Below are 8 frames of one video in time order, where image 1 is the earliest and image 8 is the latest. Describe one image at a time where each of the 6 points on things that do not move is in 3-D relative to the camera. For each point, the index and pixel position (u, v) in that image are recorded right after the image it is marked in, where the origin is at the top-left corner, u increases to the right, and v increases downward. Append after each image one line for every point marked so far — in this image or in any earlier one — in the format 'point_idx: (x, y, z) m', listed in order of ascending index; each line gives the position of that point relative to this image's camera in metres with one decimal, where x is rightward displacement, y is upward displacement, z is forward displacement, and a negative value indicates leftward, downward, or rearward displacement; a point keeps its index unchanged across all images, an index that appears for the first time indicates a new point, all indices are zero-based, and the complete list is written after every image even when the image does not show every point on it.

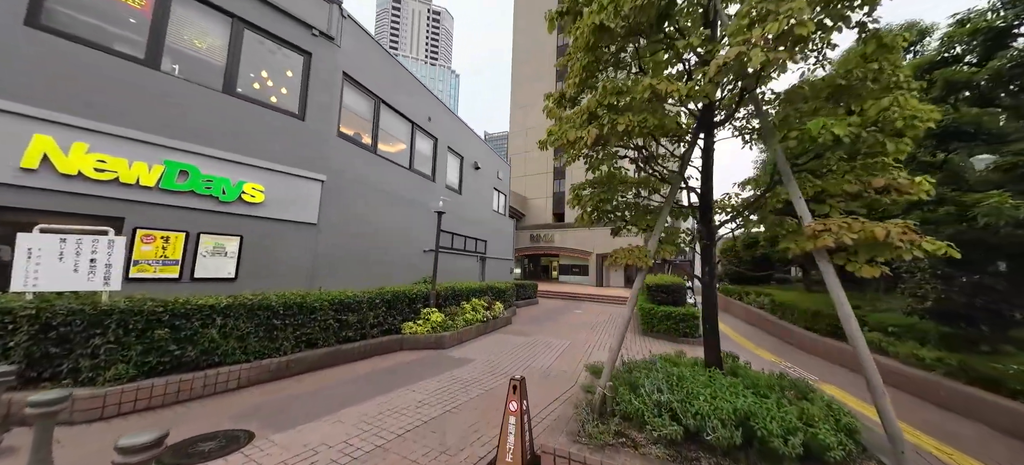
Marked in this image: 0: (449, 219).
0: (-2.6, +0.6, +12.4) m
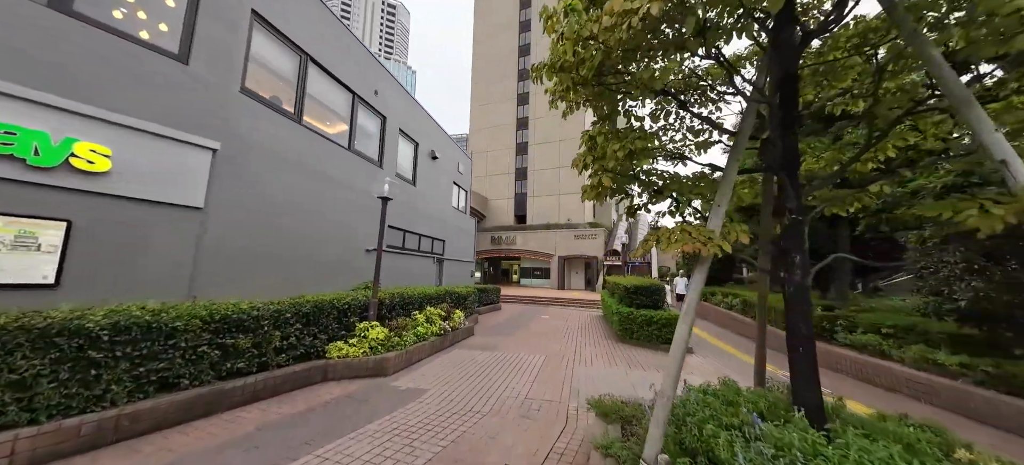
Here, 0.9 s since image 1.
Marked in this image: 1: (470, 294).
0: (-3.8, +0.7, +10.4) m
1: (-1.4, -2.1, +10.7) m
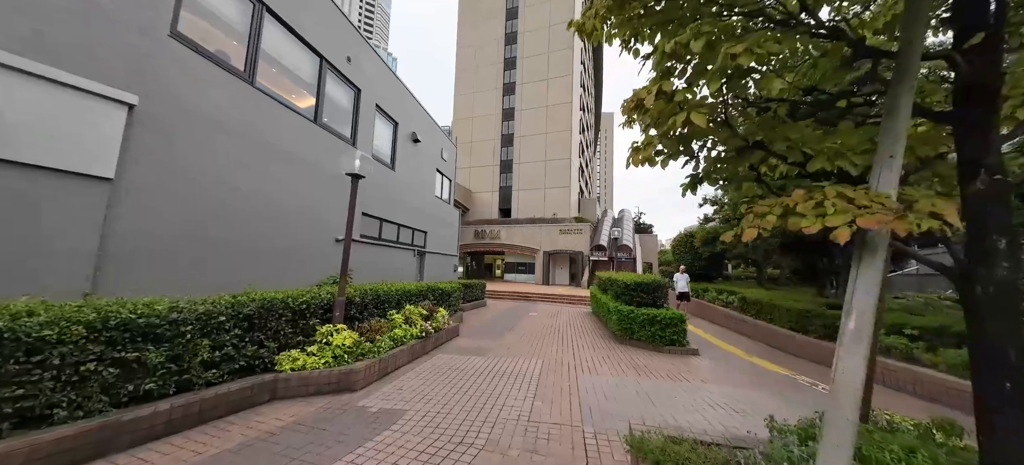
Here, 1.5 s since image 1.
0: (-4.1, +1.0, +9.2) m
1: (-1.8, -1.8, +9.7) m
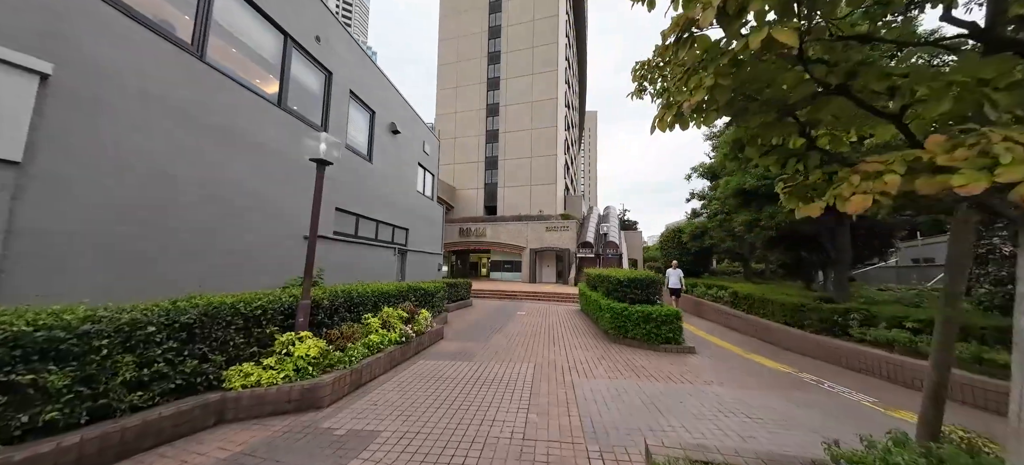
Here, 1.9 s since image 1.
0: (-4.5, +1.1, +8.5) m
1: (-2.1, -1.6, +9.1) m
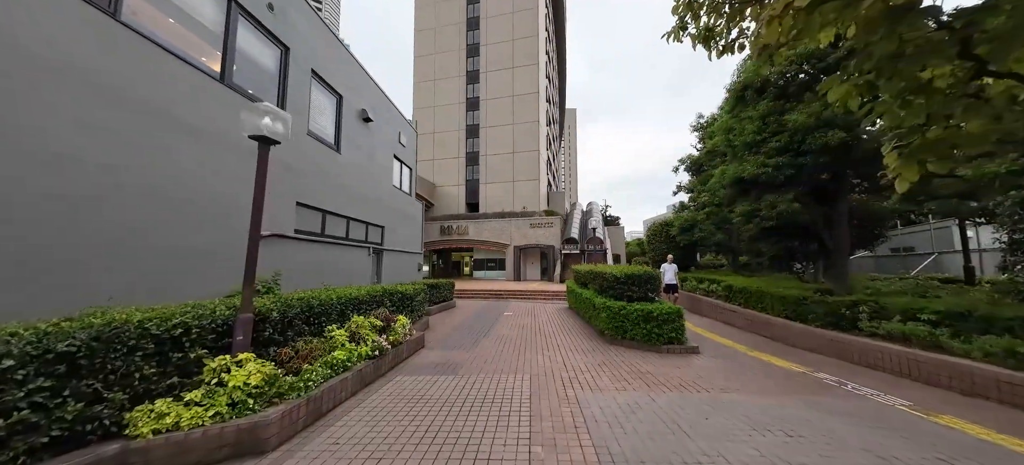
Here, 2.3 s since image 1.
0: (-4.8, +1.2, +7.5) m
1: (-2.5, -1.6, +8.3) m
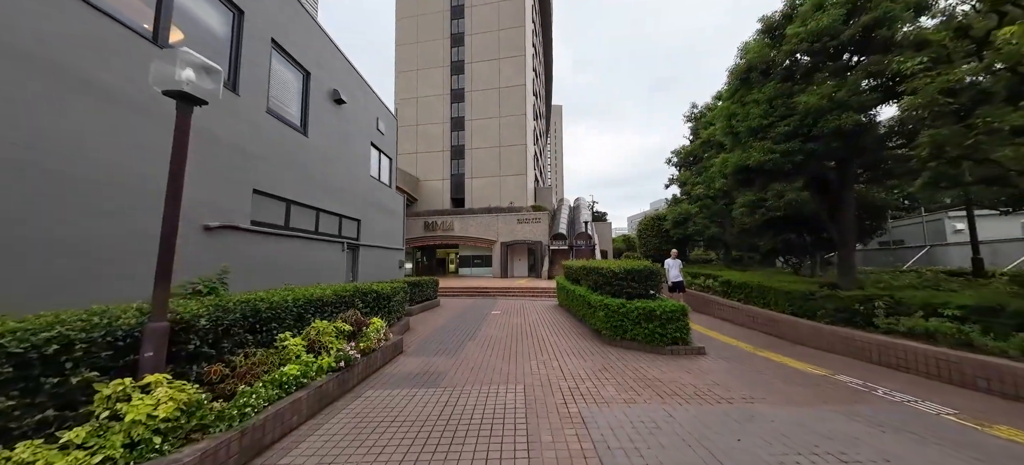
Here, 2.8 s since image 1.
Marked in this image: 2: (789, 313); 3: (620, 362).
0: (-5.1, +1.3, +6.6) m
1: (-2.7, -1.4, +7.5) m
2: (+5.9, -1.7, +6.7) m
3: (+1.8, -2.2, +5.2) m
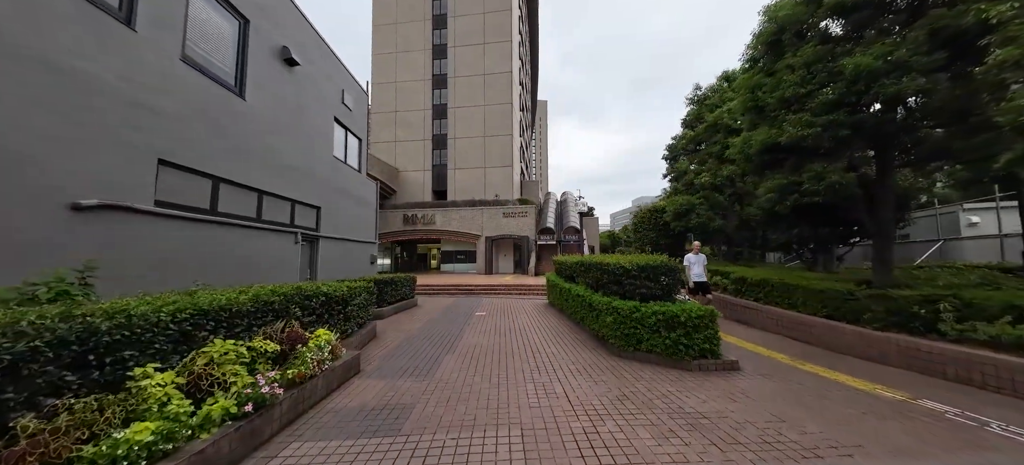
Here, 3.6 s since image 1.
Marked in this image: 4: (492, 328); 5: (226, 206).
0: (-5.2, +1.6, +5.1) m
1: (-3.0, -1.1, +6.1) m
2: (+5.7, -1.5, +5.8) m
3: (+1.6, -2.0, +4.1) m
4: (-0.5, -2.4, +7.9) m
5: (-5.3, +0.5, +6.0) m
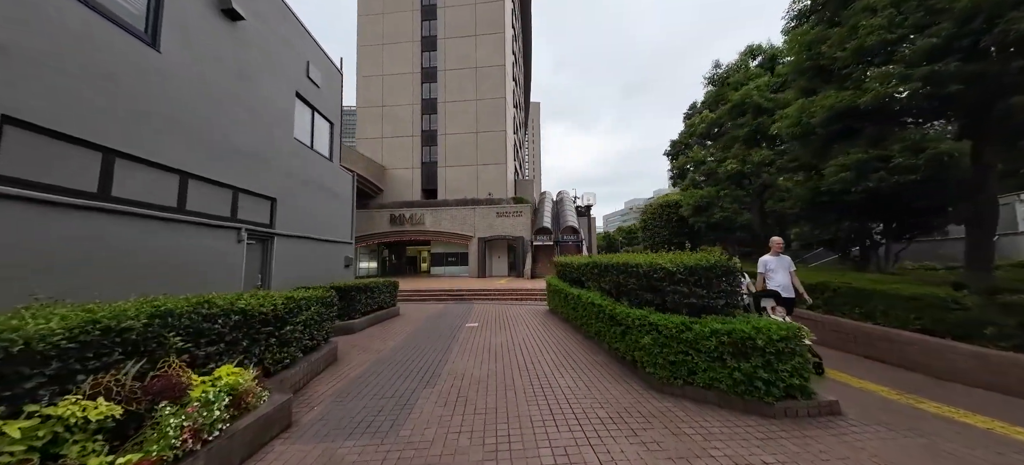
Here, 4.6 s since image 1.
0: (-5.2, +1.7, +3.6) m
1: (-3.0, -1.0, +4.7) m
2: (+5.7, -1.4, +4.5) m
3: (+1.7, -1.8, +2.7) m
4: (-0.6, -2.3, +6.5) m
5: (-5.4, +0.6, +4.5) m
